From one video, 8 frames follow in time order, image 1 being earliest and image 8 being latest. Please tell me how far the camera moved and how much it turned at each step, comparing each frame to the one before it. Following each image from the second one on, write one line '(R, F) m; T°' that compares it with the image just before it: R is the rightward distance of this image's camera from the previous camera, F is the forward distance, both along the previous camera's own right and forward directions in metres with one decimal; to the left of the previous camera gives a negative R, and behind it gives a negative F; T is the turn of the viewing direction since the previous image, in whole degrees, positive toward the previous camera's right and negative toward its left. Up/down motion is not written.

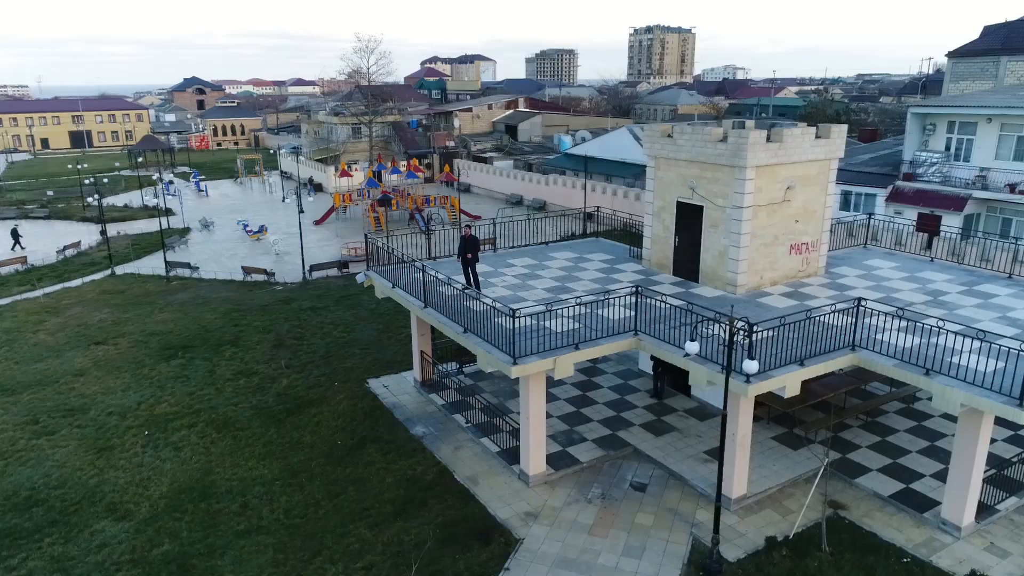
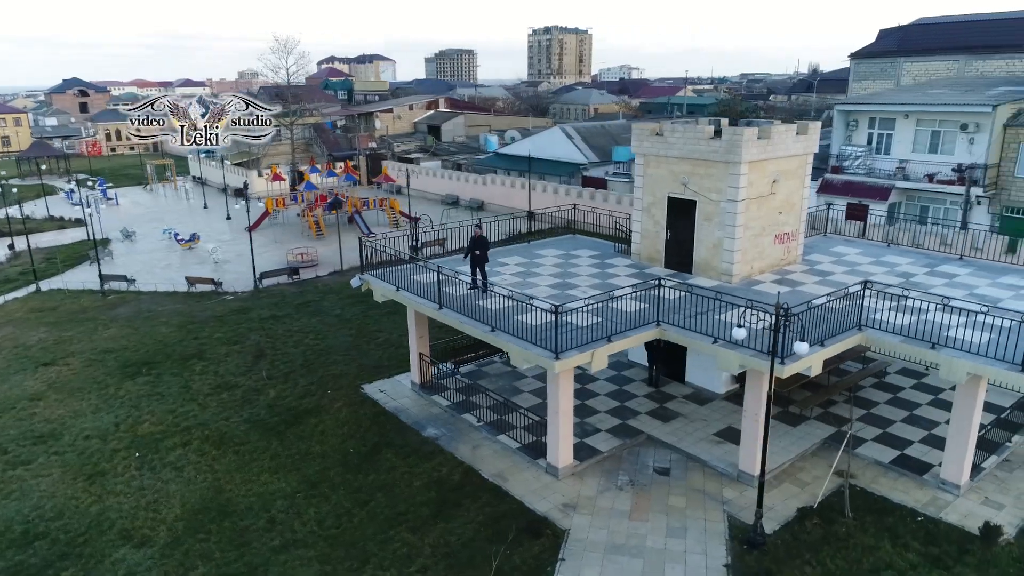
(-1.7, 0.0) m; +8°
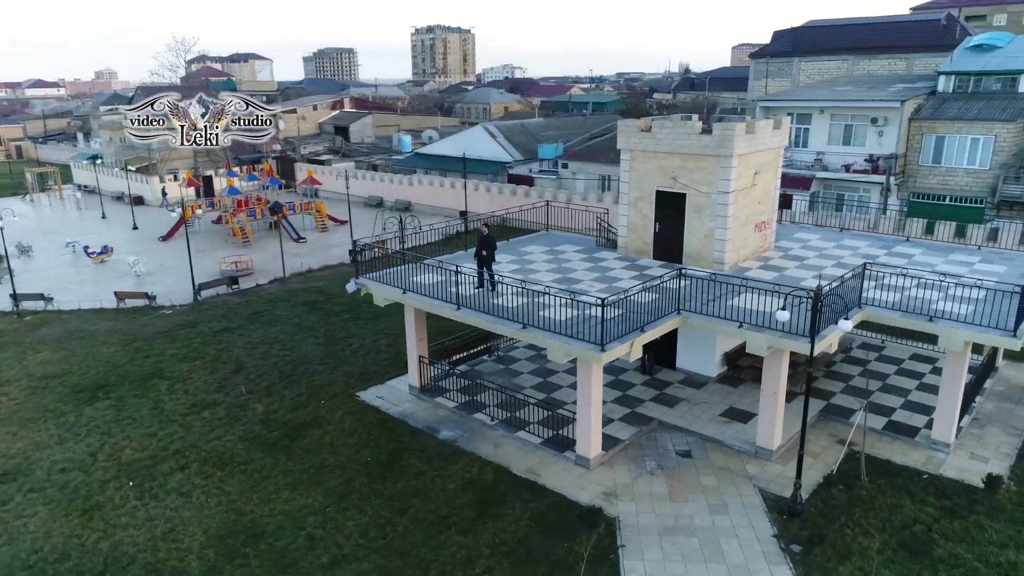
(-2.0, +0.1) m; +9°
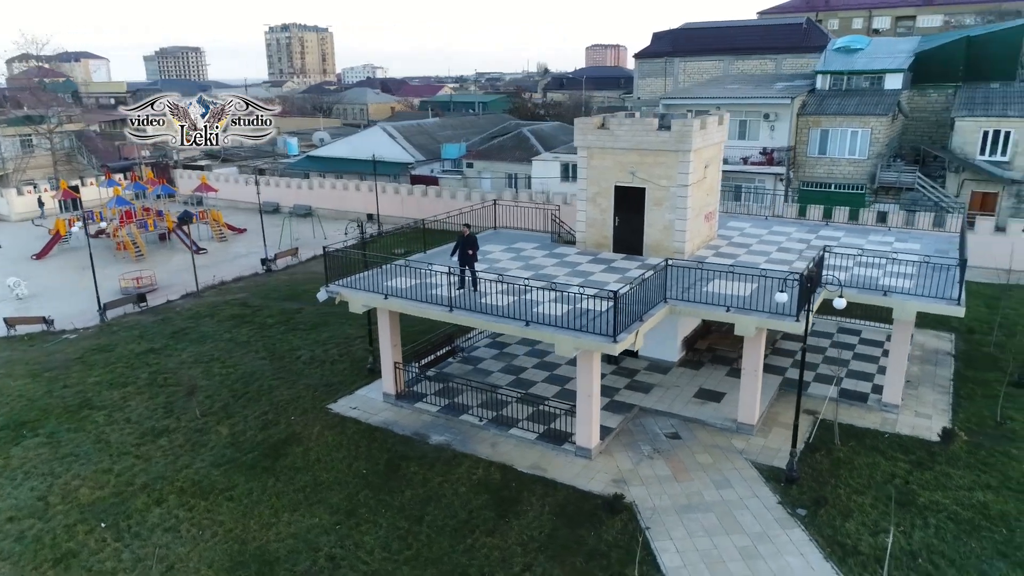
(-1.9, +0.1) m; +10°
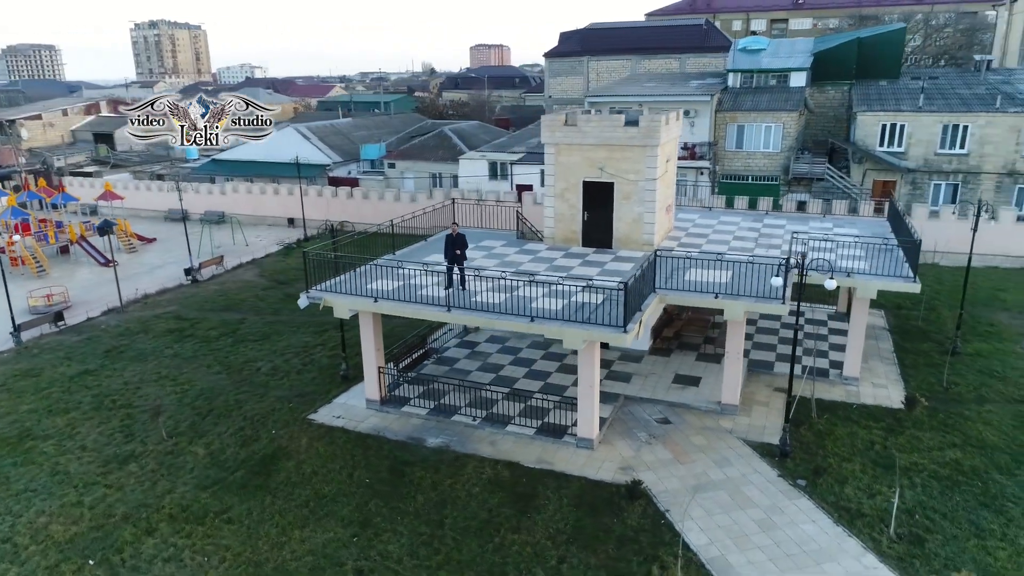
(-1.6, +0.1) m; +9°
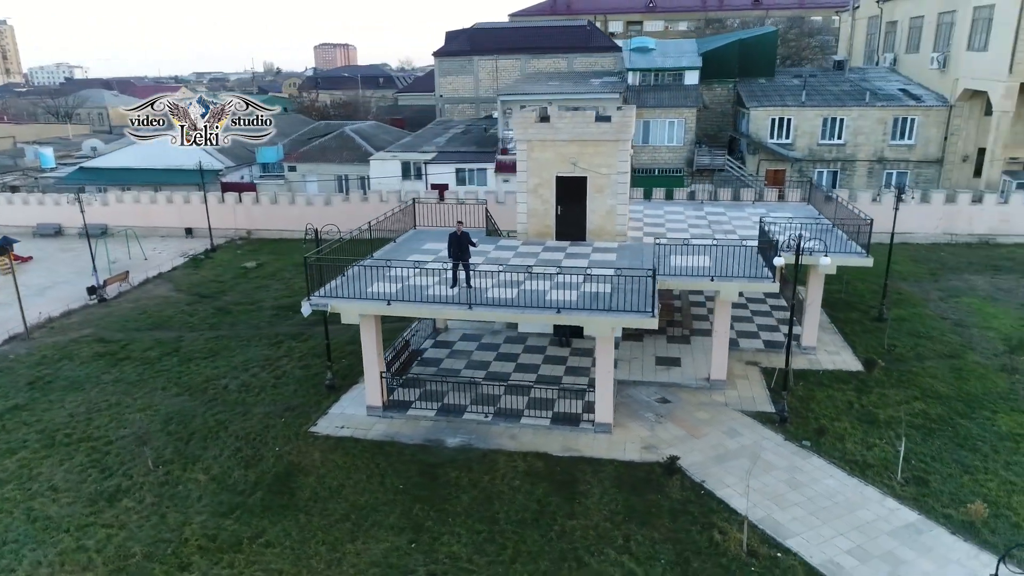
(-2.4, +0.1) m; +11°
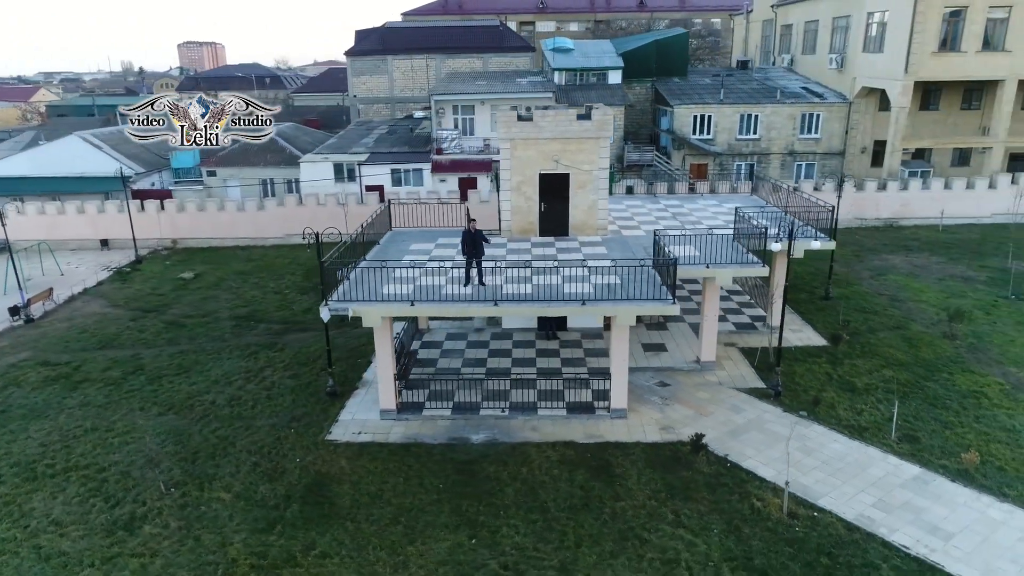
(-2.1, -0.1) m; +9°
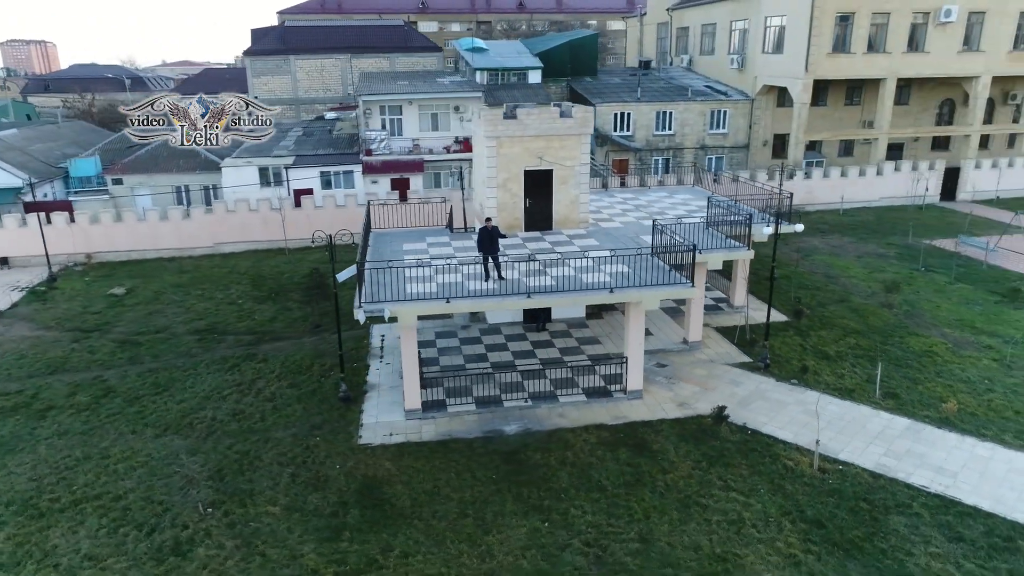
(-2.5, -0.1) m; +10°
